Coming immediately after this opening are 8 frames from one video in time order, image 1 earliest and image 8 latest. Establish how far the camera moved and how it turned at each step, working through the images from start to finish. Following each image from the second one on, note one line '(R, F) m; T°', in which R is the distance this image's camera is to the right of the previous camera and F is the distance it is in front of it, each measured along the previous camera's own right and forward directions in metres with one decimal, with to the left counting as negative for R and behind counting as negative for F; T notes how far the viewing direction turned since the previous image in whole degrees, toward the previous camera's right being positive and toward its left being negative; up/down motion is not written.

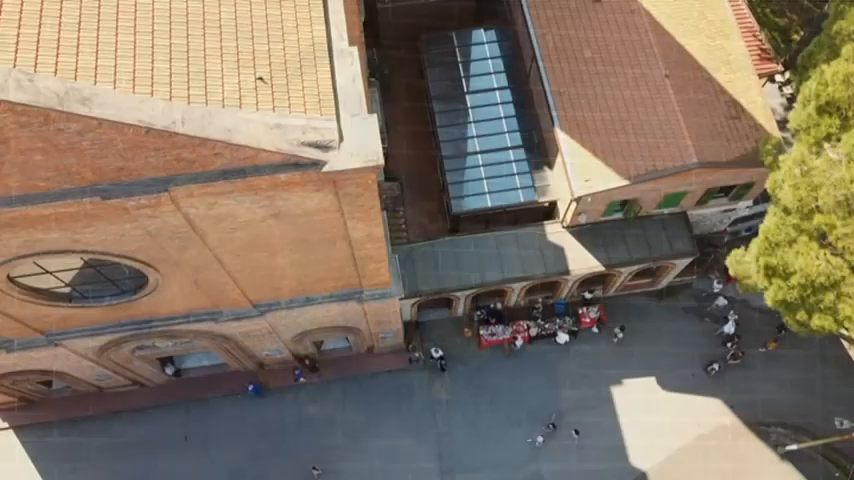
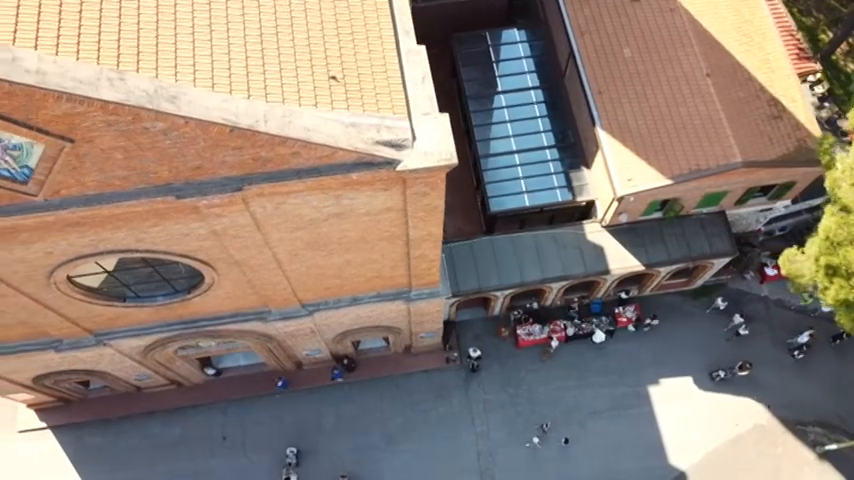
(-0.8, 0.0) m; 0°
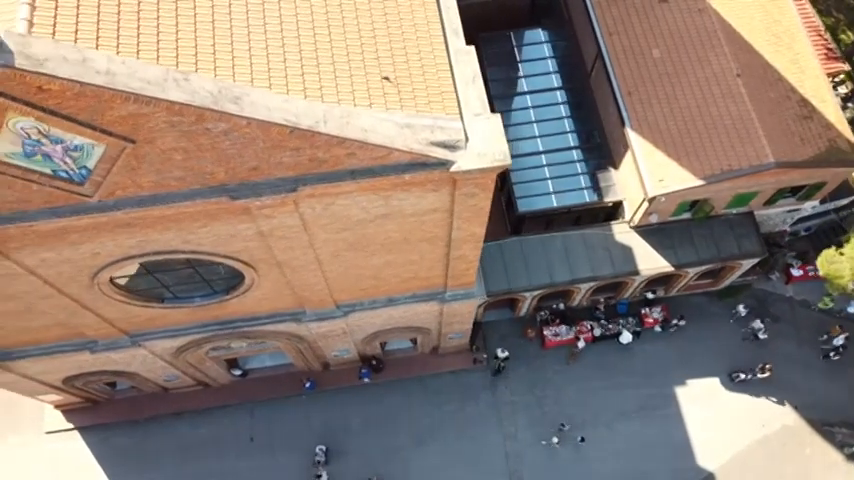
(-0.6, 0.0) m; 0°
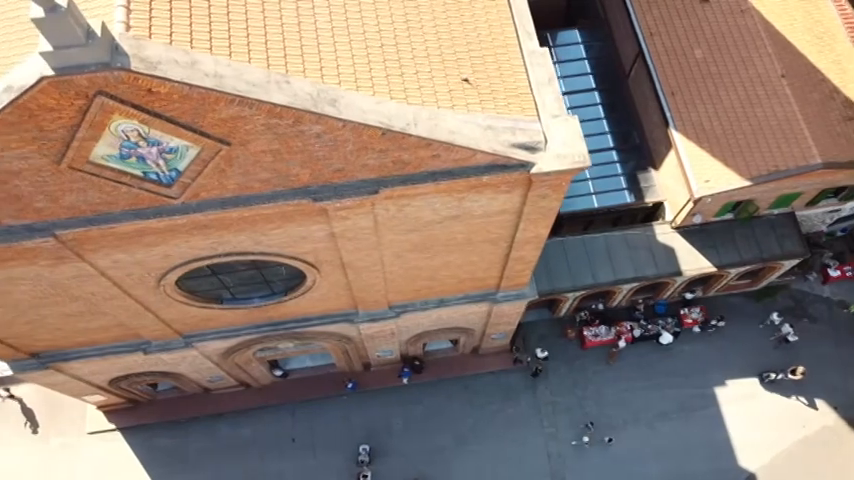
(-0.9, 0.0) m; 0°
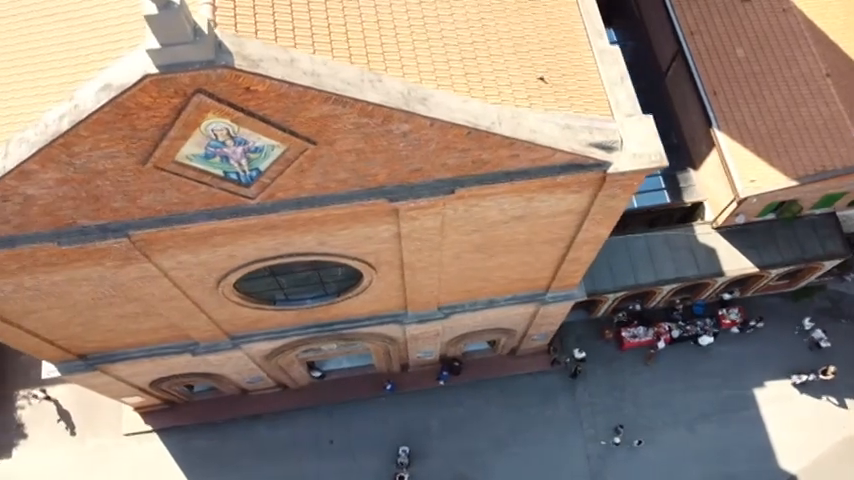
(-0.8, +0.1) m; 0°
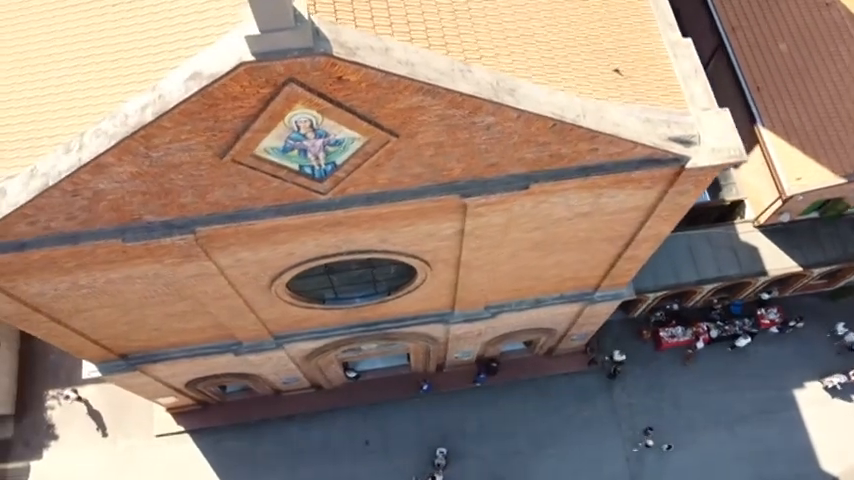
(-0.7, +0.2) m; 0°
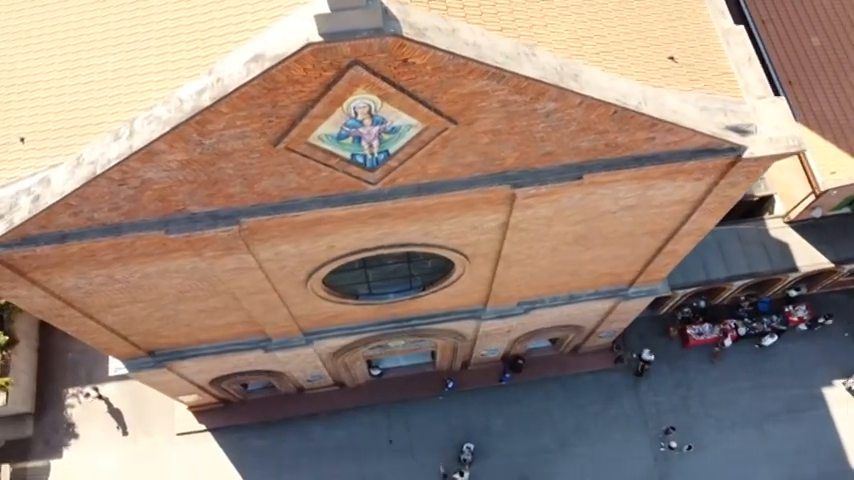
(-0.5, +0.2) m; 0°
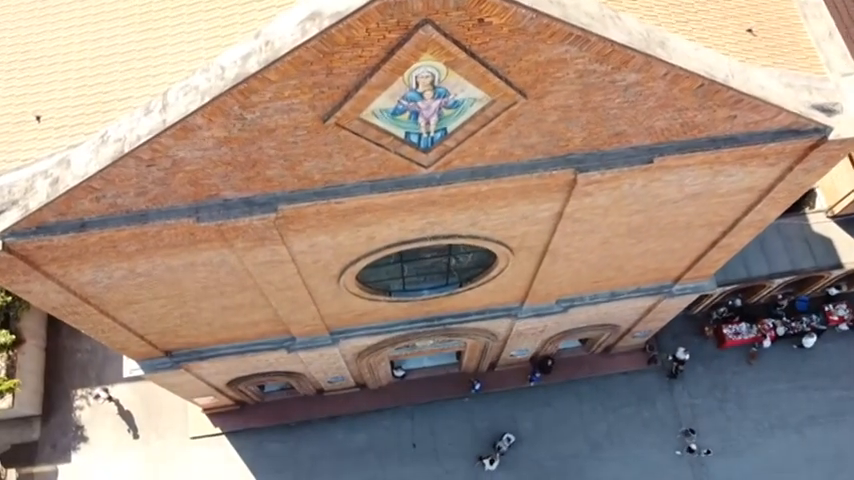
(-0.5, +0.7) m; 0°
